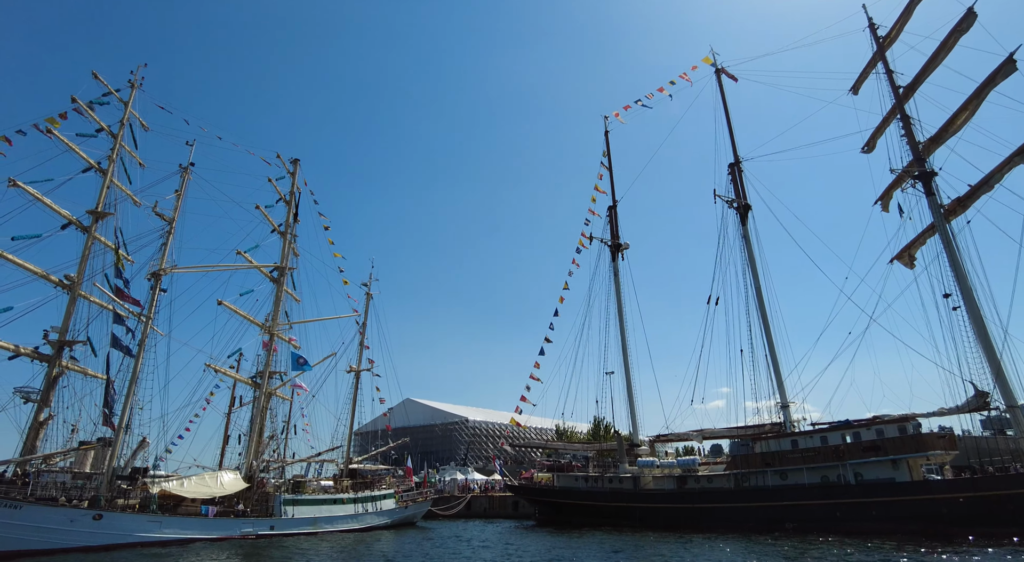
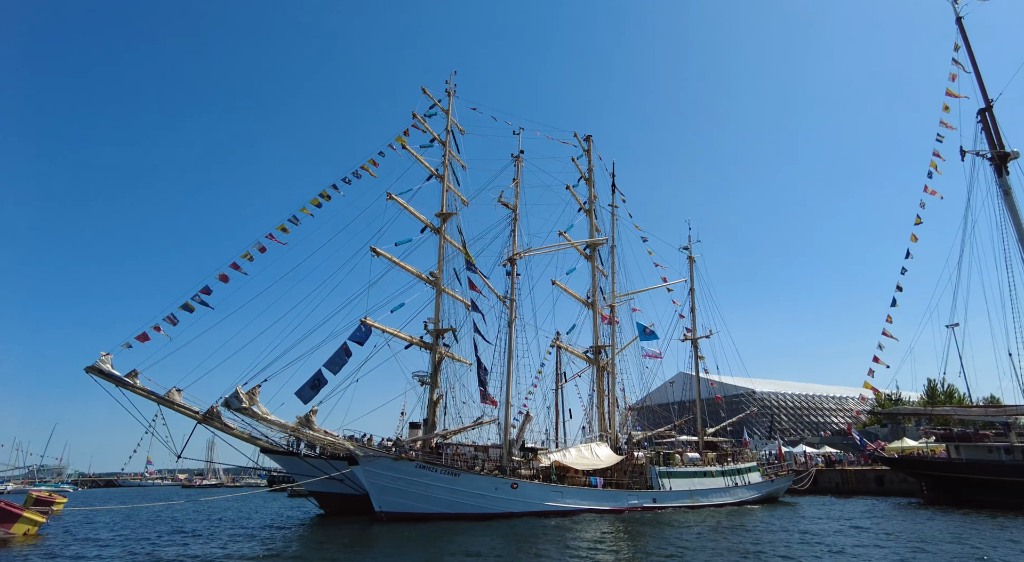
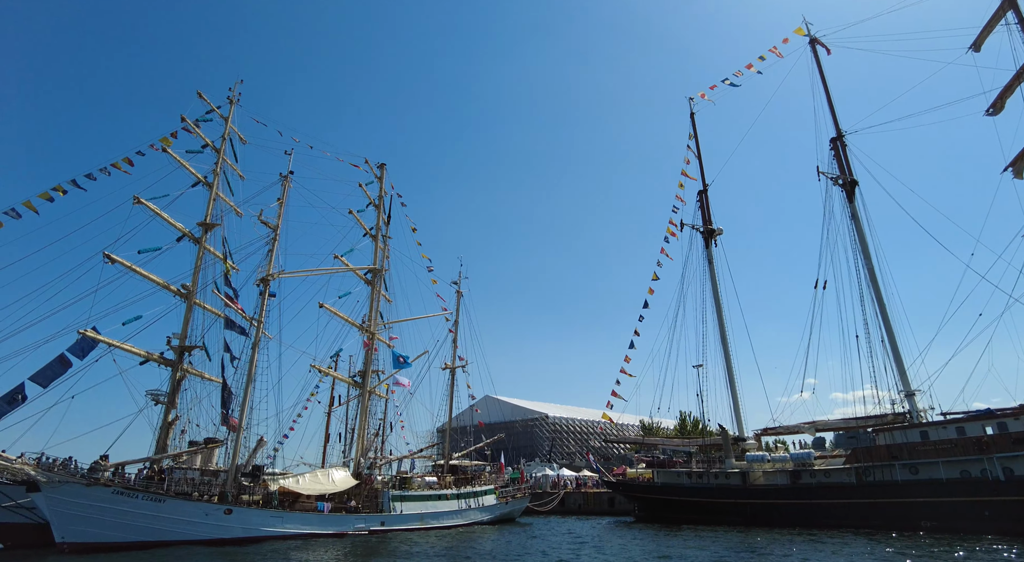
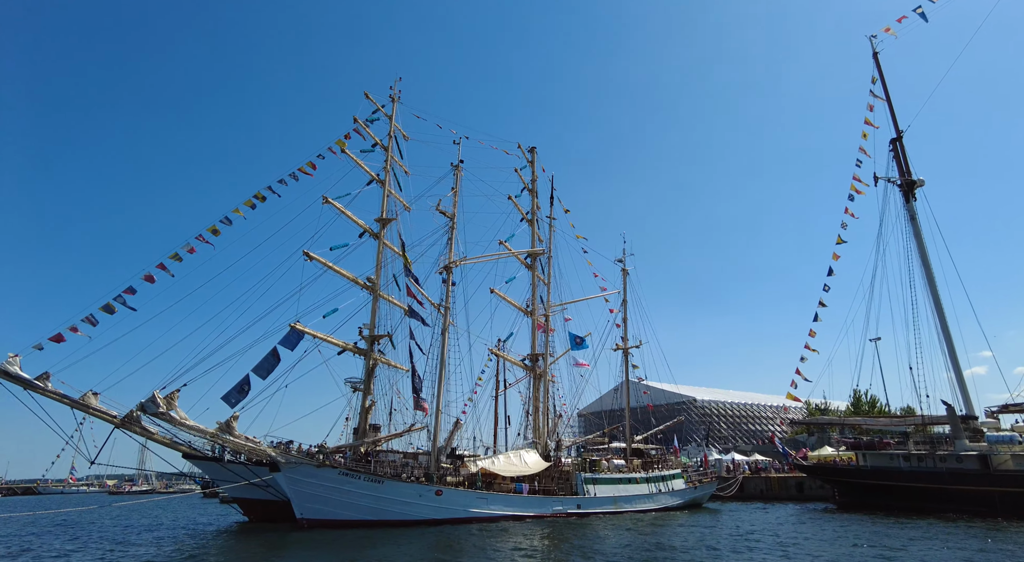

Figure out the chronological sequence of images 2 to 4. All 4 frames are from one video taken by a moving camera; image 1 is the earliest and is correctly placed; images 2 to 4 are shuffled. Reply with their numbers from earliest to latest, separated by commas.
3, 4, 2
